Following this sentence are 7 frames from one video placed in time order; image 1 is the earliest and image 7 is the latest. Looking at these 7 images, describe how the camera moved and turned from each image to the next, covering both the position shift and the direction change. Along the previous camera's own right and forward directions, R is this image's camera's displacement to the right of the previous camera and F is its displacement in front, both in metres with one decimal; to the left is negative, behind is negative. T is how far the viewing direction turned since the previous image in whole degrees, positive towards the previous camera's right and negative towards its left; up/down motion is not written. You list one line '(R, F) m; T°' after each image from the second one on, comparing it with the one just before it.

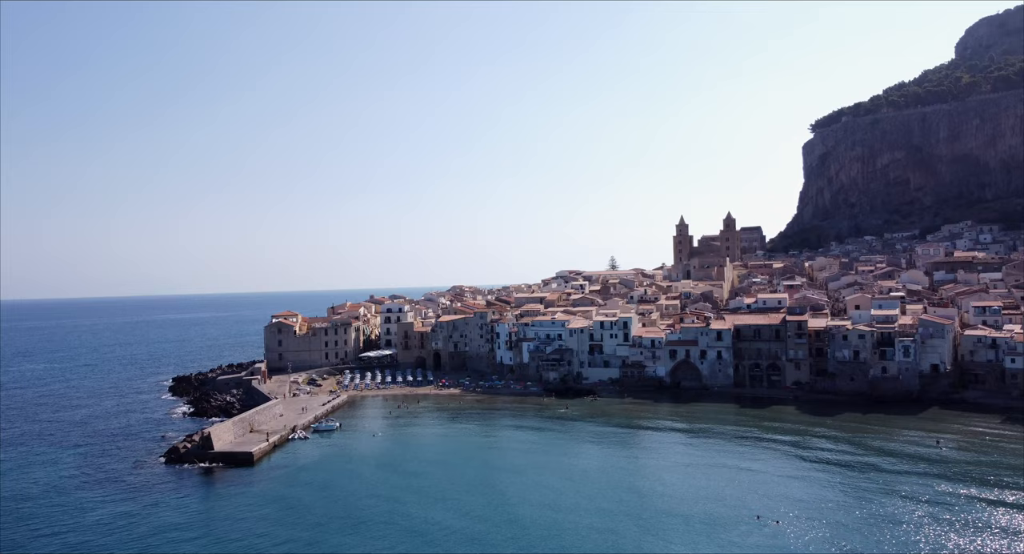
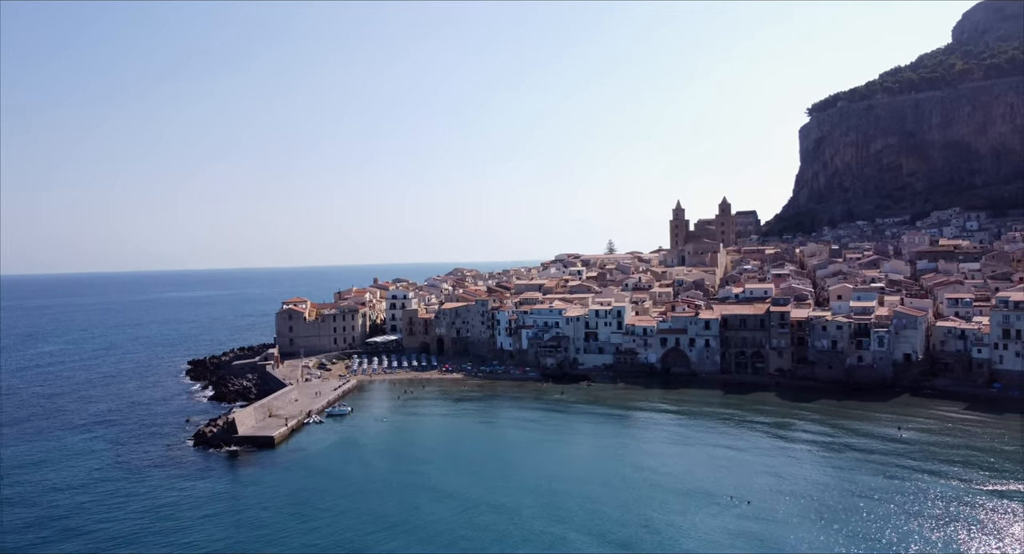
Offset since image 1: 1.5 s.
(0.0, -2.4) m; 0°
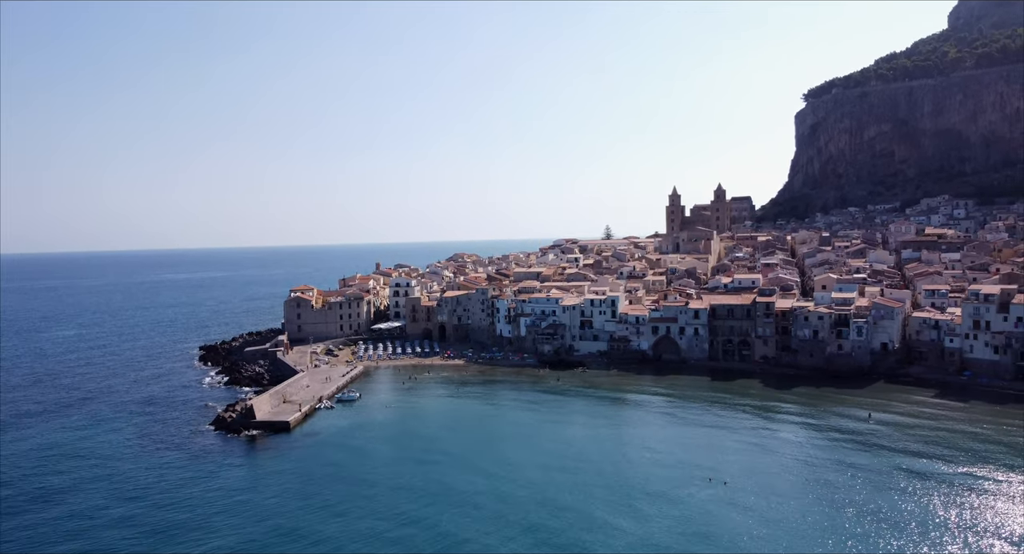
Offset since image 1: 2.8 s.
(0.0, -2.2) m; 0°
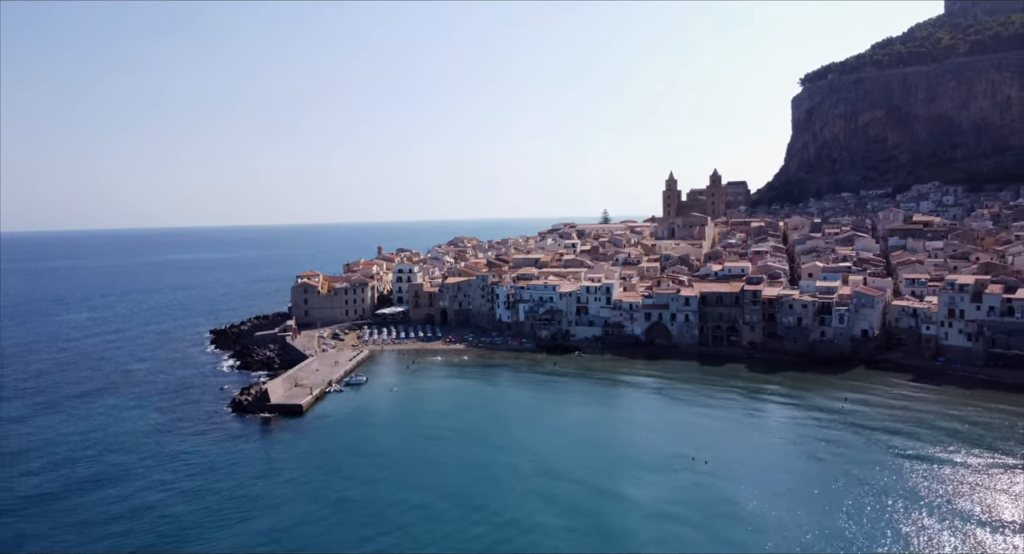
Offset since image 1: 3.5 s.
(0.0, -2.0) m; 0°
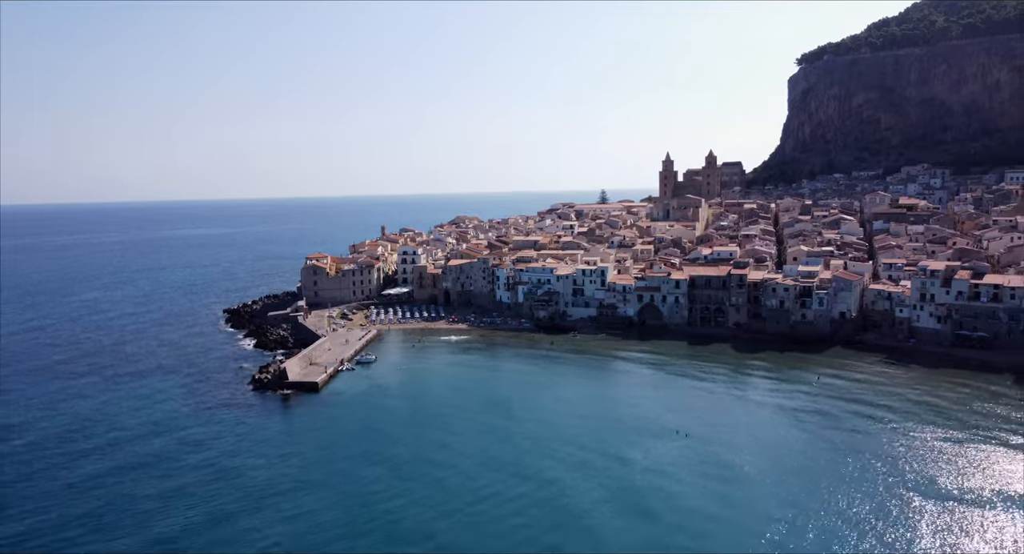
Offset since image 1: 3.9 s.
(0.0, -2.7) m; 0°
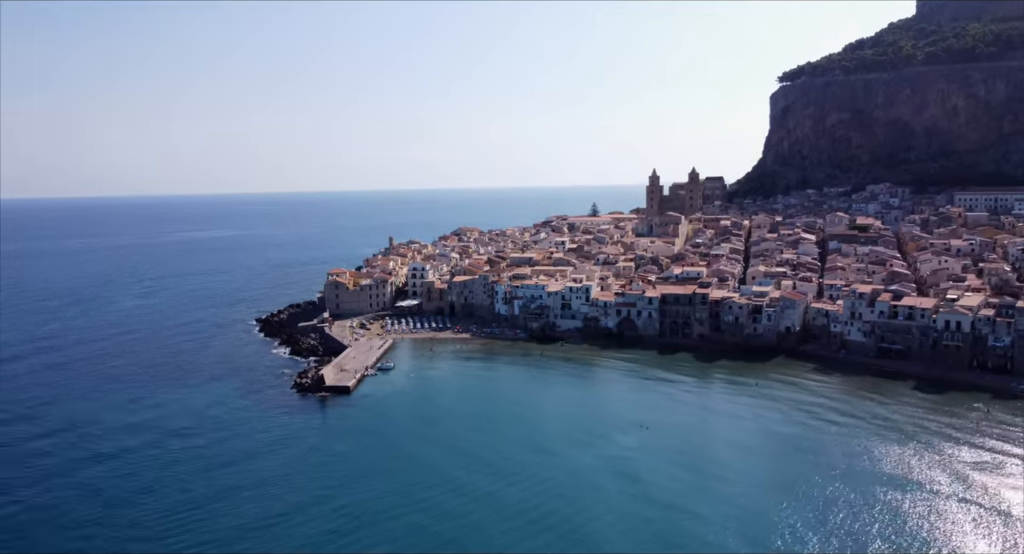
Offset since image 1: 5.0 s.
(+0.1, -8.5) m; 0°
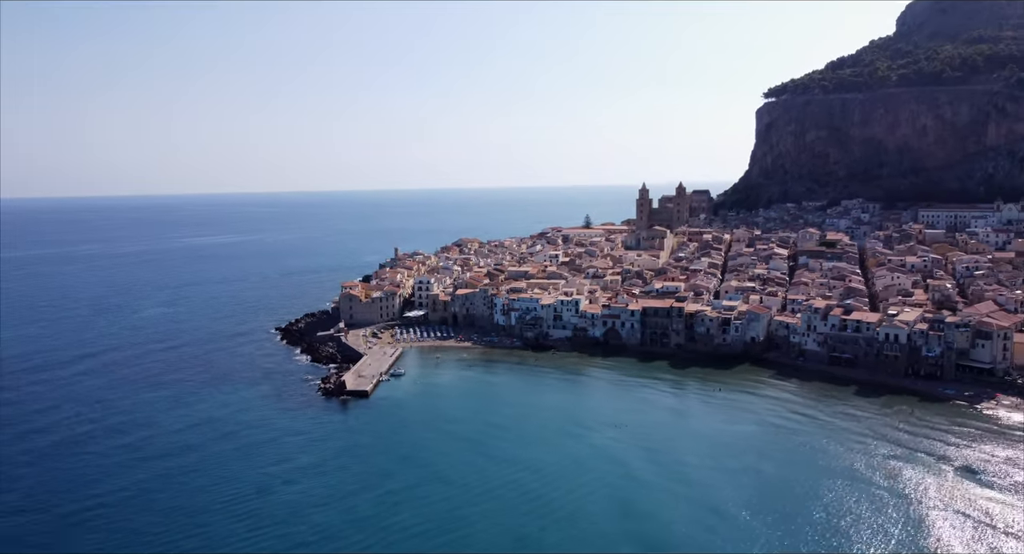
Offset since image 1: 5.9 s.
(+0.2, -7.1) m; 0°
